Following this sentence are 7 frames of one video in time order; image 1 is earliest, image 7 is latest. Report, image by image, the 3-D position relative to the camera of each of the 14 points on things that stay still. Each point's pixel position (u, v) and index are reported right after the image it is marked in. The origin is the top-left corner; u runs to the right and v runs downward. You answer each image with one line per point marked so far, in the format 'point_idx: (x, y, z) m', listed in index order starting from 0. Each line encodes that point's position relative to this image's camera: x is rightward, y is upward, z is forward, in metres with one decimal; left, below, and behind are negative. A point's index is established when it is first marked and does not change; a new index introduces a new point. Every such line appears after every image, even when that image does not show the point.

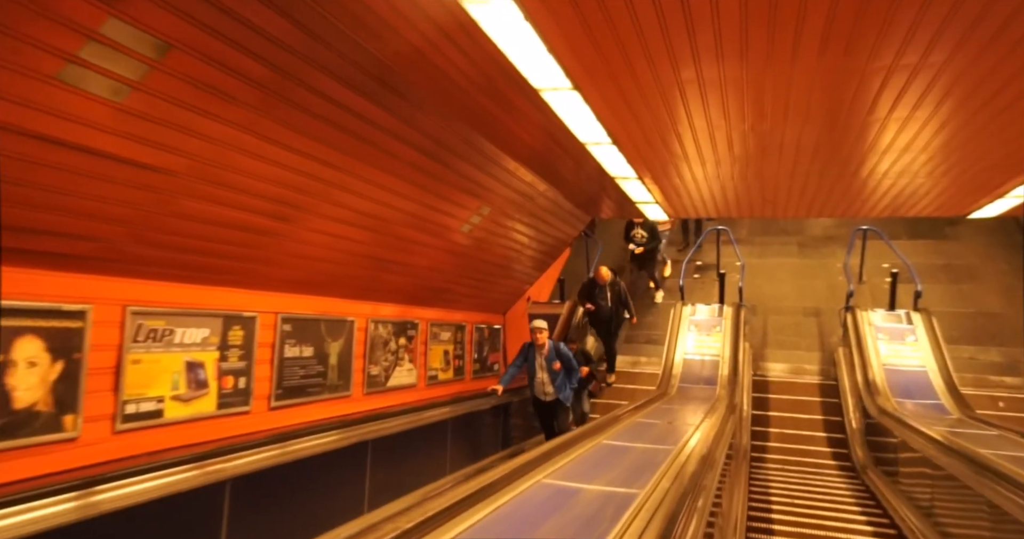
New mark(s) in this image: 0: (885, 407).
0: (+4.0, -1.5, +6.6) m
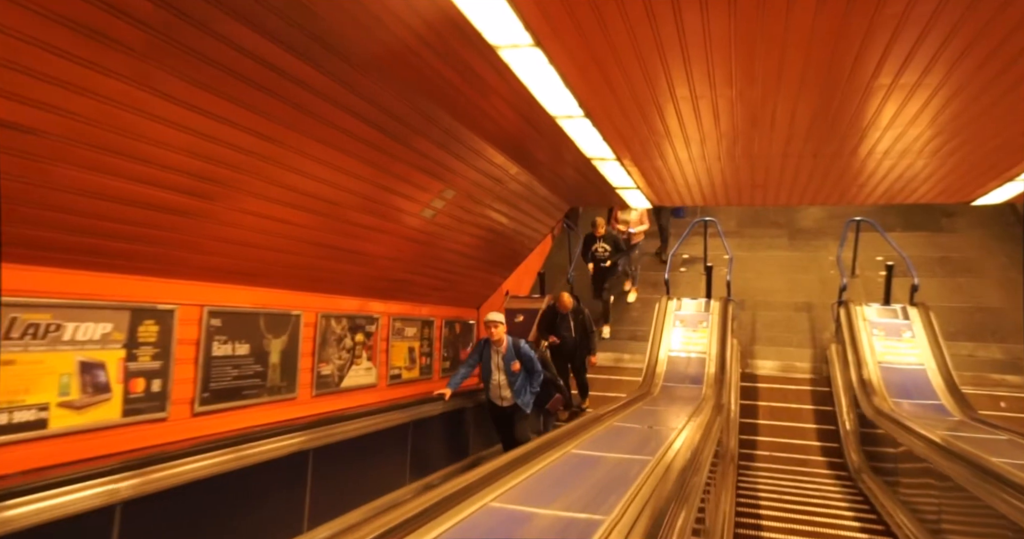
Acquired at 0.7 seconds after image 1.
0: (+3.8, -1.4, +6.2) m
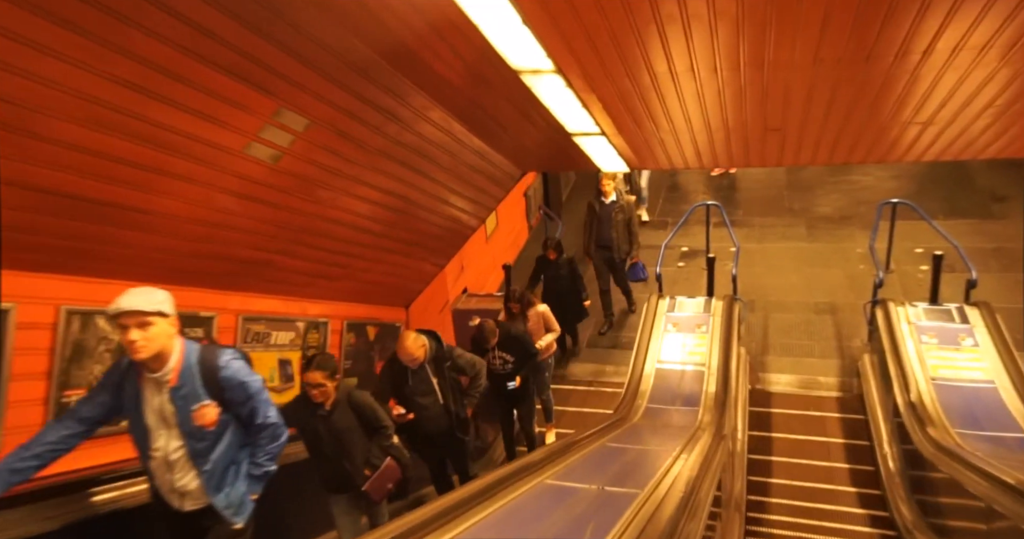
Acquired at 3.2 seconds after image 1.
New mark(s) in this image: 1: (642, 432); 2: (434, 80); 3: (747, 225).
0: (+3.2, -1.3, +4.6) m
1: (+1.1, -1.4, +5.4) m
2: (-0.5, +1.1, +3.5) m
3: (+3.9, +0.7, +10.1) m
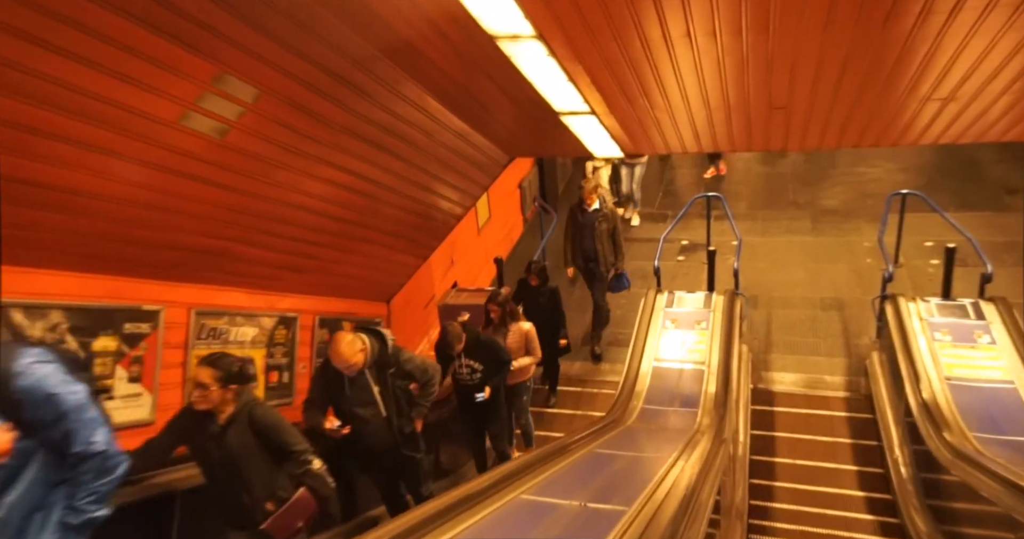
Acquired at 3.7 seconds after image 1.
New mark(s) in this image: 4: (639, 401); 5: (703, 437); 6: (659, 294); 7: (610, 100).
0: (+3.1, -1.2, +4.2) m
1: (+1.0, -1.4, +5.0) m
2: (-0.6, +1.2, +3.2) m
3: (+3.8, +0.8, +9.7) m
4: (+1.2, -1.2, +5.7) m
5: (+1.5, -1.3, +4.8) m
6: (+1.7, -0.3, +7.1) m
7: (+0.7, +1.1, +4.1) m
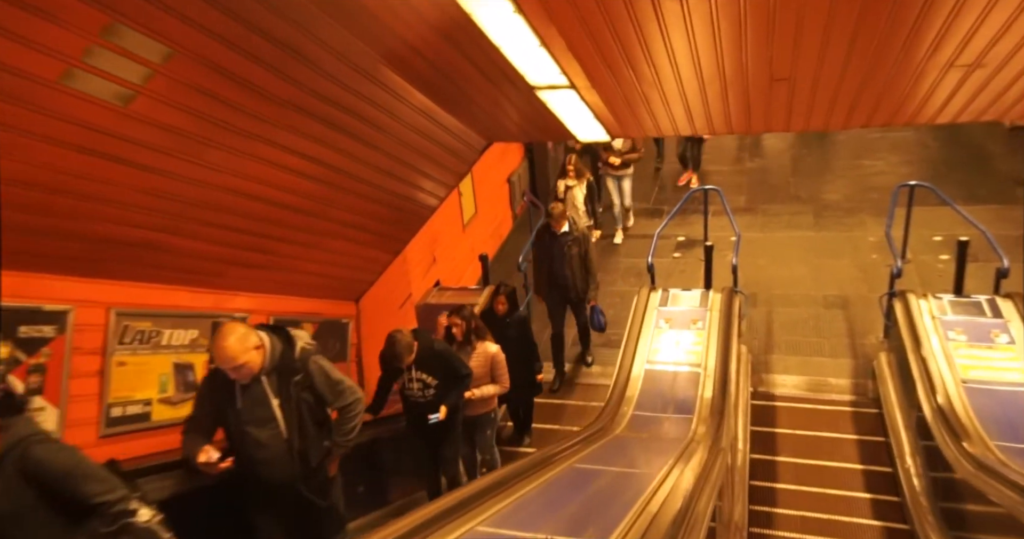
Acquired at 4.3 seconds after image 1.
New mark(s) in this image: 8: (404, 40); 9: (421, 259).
0: (+2.9, -1.2, +3.8) m
1: (+0.9, -1.3, +4.6) m
2: (-0.7, +1.2, +2.8) m
3: (+3.6, +0.9, +9.3) m
4: (+1.0, -1.2, +5.3) m
5: (+1.3, -1.3, +4.4) m
6: (+1.5, -0.2, +6.7) m
7: (+0.5, +1.2, +3.7) m
8: (-0.5, +1.2, +3.2) m
9: (-0.9, +0.1, +6.5) m
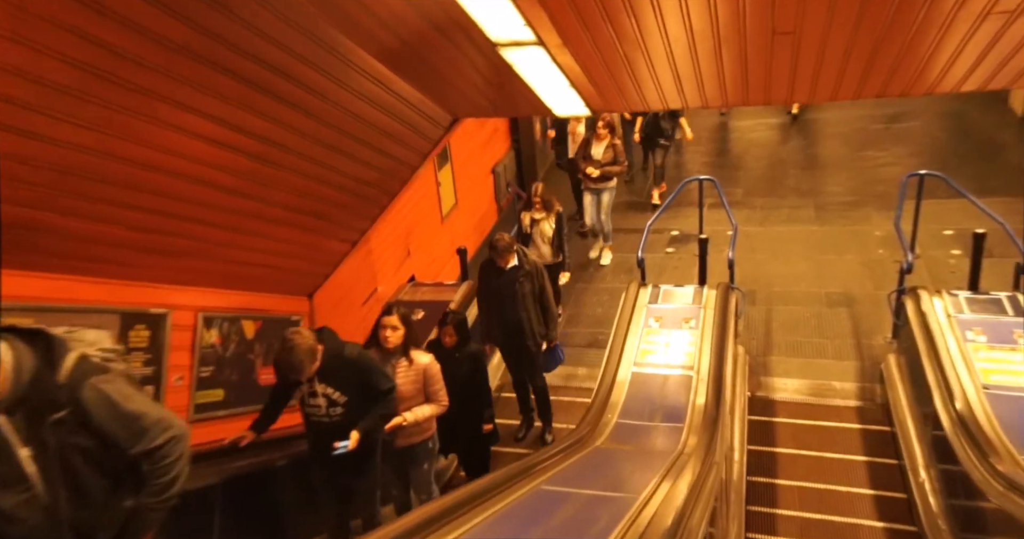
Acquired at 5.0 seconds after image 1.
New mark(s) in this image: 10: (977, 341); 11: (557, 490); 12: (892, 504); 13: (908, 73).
0: (+2.7, -1.1, +3.3) m
1: (+0.7, -1.3, +4.1) m
2: (-0.9, +1.2, +2.3) m
3: (+3.4, +0.9, +8.8) m
4: (+0.8, -1.1, +4.8) m
5: (+1.1, -1.2, +3.9) m
6: (+1.3, -0.2, +6.2) m
7: (+0.3, +1.2, +3.2) m
8: (-0.7, +1.2, +2.7) m
9: (-1.2, +0.2, +6.0) m
10: (+3.6, -0.6, +4.8) m
11: (+0.3, -1.2, +3.3) m
12: (+2.6, -1.6, +4.1) m
13: (+2.3, +1.1, +3.5) m
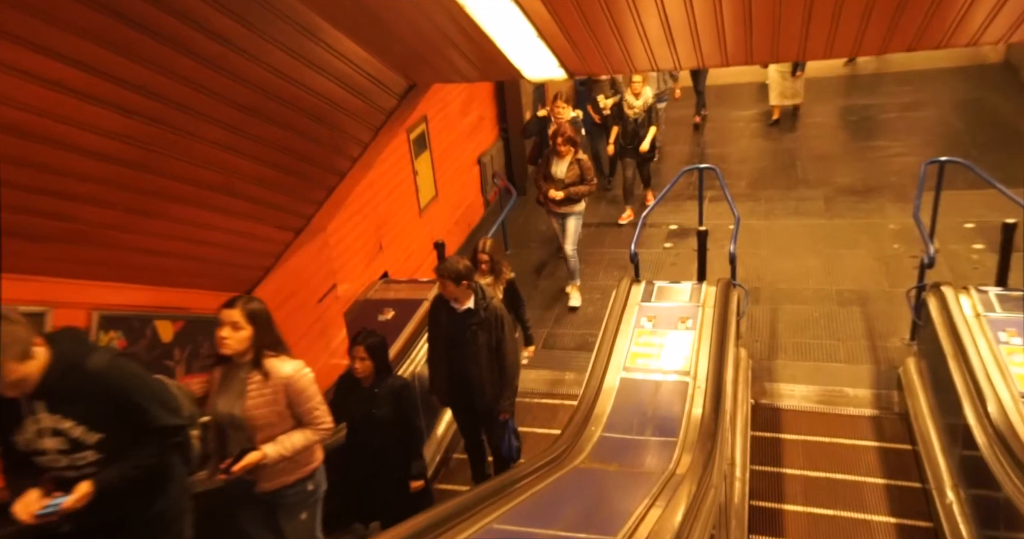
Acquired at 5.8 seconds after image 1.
0: (+2.5, -1.1, +2.7) m
1: (+0.5, -1.2, +3.5) m
2: (-1.2, +1.3, +1.7) m
3: (+3.2, +0.9, +8.2) m
4: (+0.6, -1.1, +4.2) m
5: (+0.9, -1.2, +3.3) m
6: (+1.1, -0.1, +5.6) m
7: (+0.1, +1.3, +2.6) m
8: (-0.9, +1.3, +2.2) m
9: (-1.4, +0.2, +5.4) m
10: (+3.4, -0.5, +4.2) m
11: (+0.1, -1.1, +2.8) m
12: (+2.4, -1.6, +3.6) m
13: (+2.1, +1.1, +3.0) m
